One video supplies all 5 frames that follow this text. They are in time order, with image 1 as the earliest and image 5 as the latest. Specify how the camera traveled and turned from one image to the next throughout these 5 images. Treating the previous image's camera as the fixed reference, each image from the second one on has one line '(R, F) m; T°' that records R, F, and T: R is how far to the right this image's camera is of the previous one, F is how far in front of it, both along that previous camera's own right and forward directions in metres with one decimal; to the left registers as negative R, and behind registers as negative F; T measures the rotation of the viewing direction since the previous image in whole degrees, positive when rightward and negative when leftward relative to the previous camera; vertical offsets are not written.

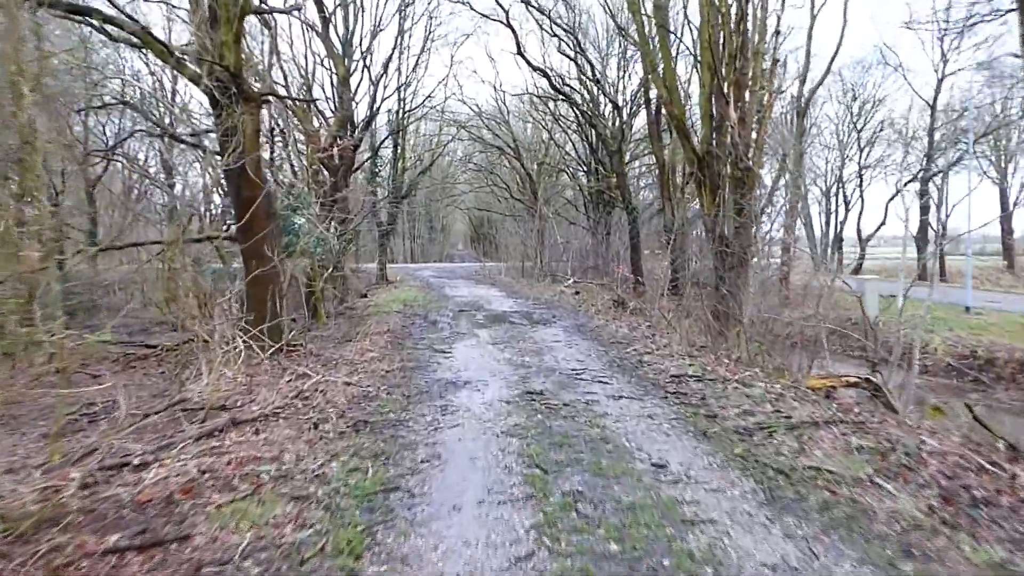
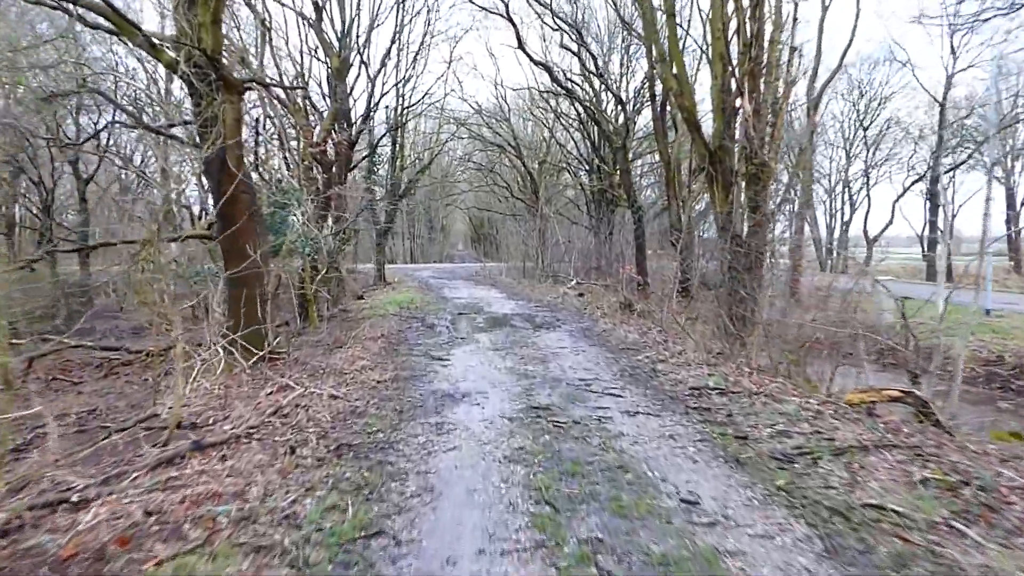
(0.0, +0.6) m; 0°
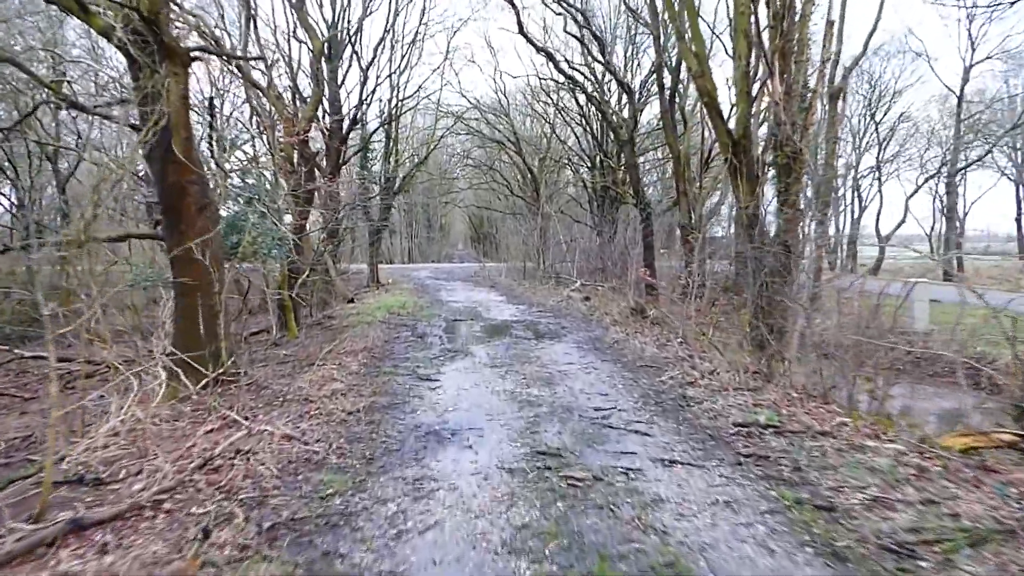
(0.0, +1.2) m; 0°
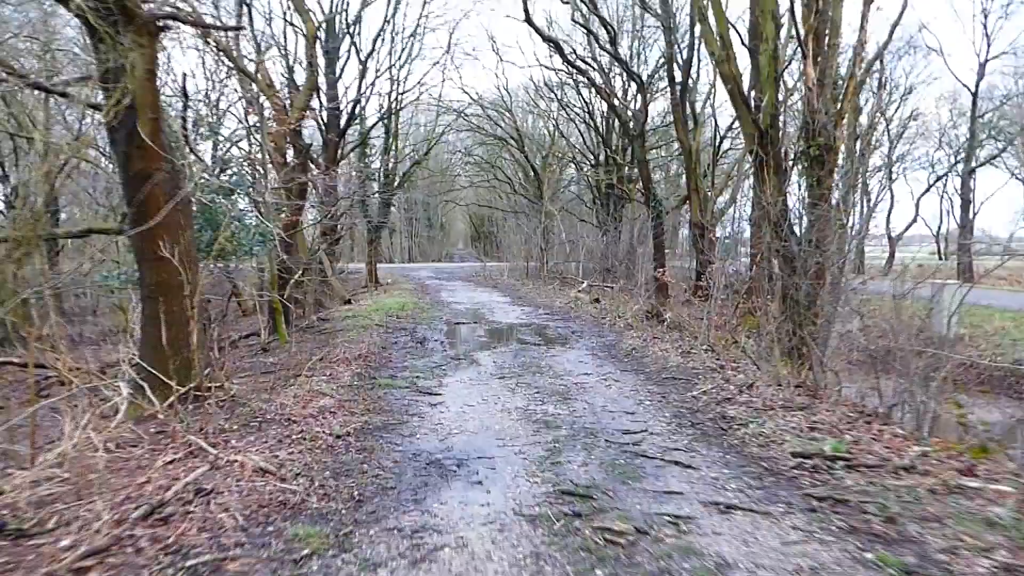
(-0.1, +0.8) m; 0°
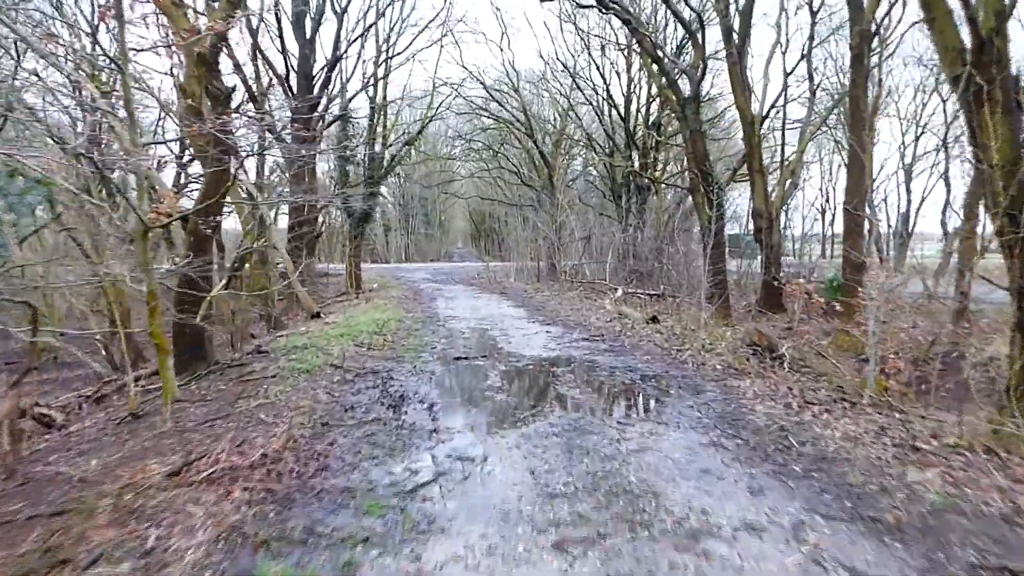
(-0.2, +3.9) m; 0°
